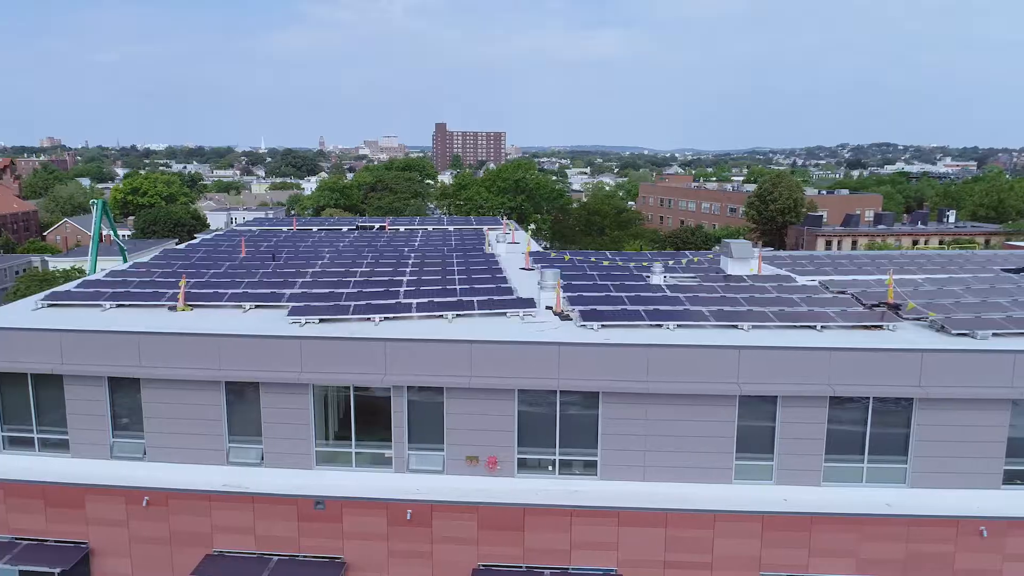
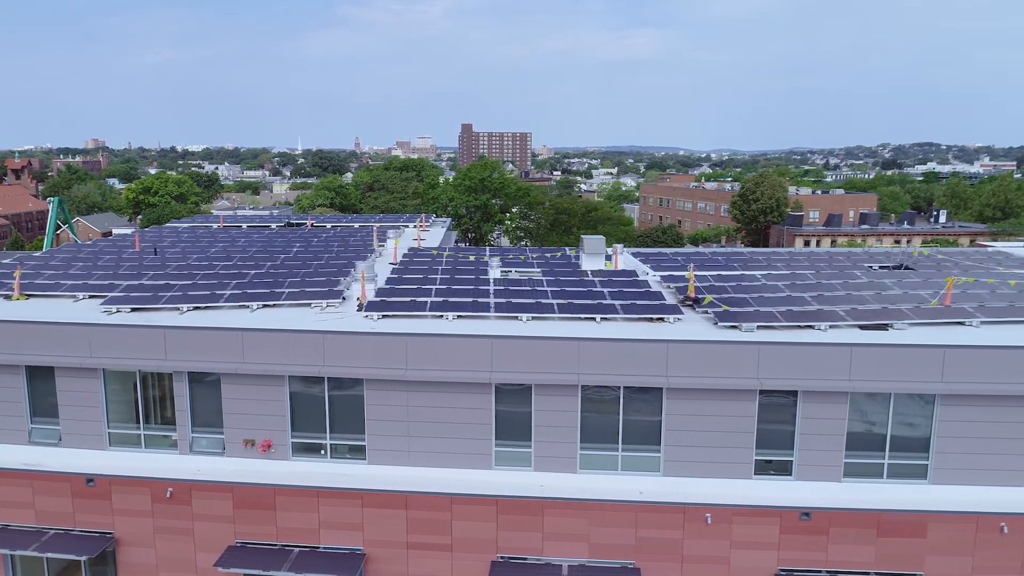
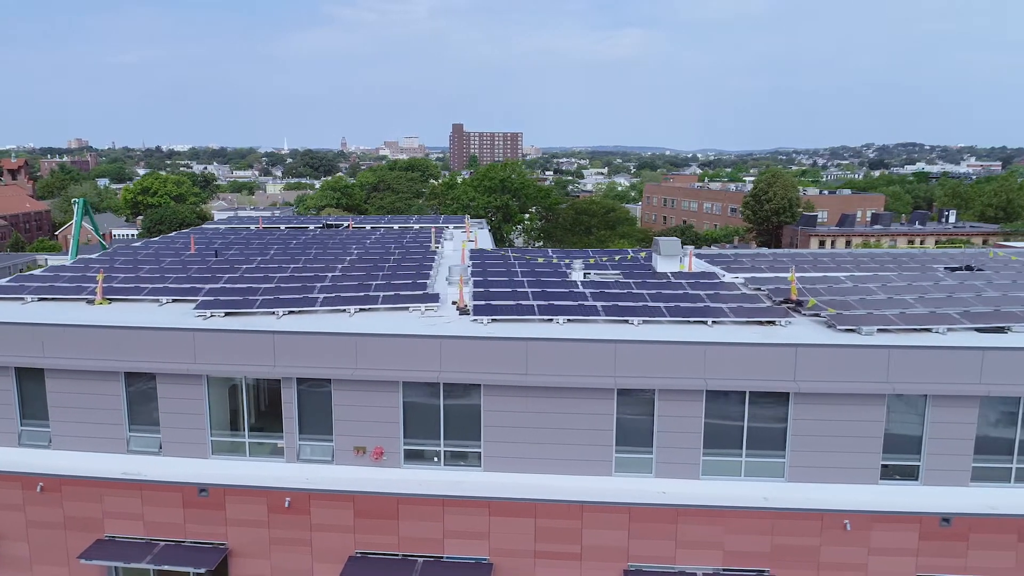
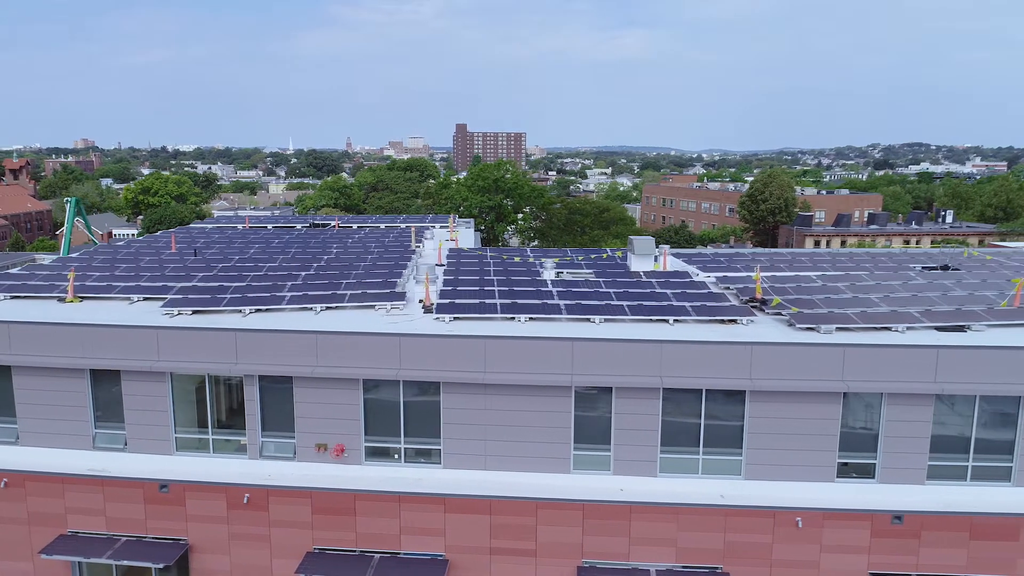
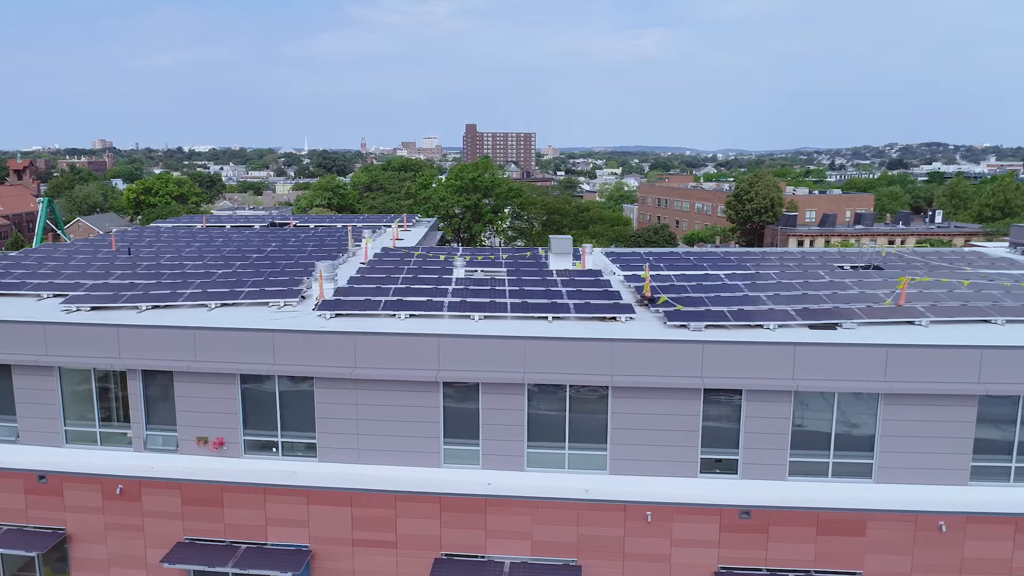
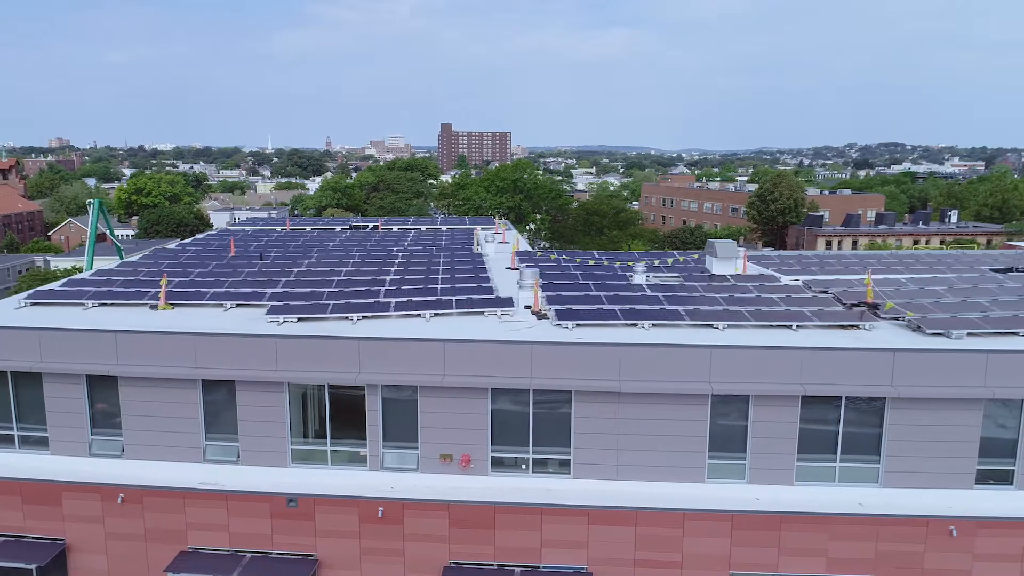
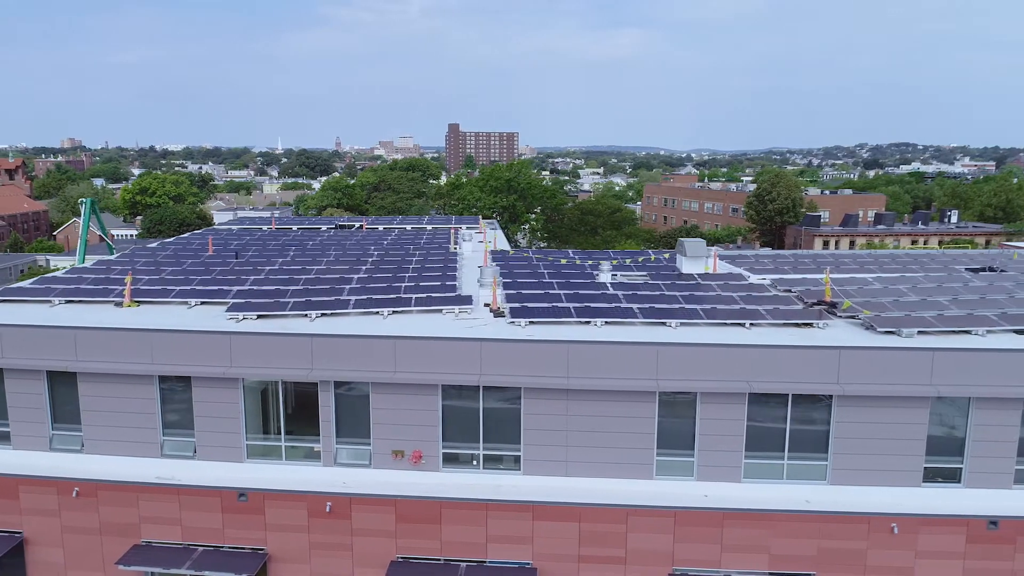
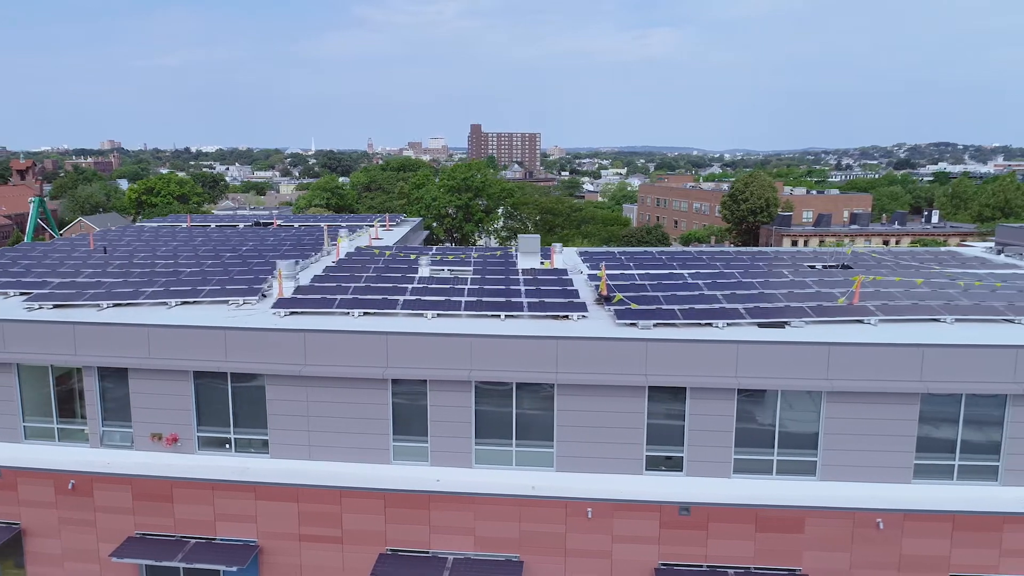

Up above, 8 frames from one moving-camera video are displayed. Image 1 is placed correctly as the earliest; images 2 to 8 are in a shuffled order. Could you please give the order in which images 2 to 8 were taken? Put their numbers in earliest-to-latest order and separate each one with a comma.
6, 7, 3, 4, 2, 5, 8
